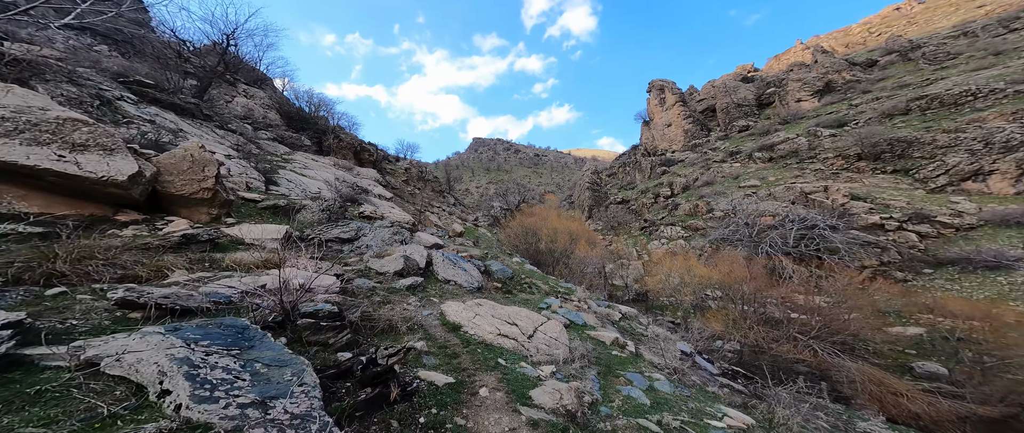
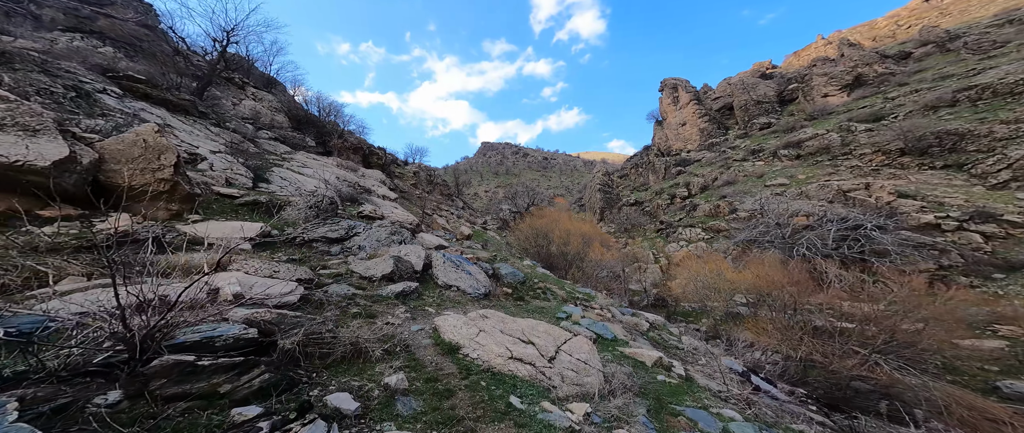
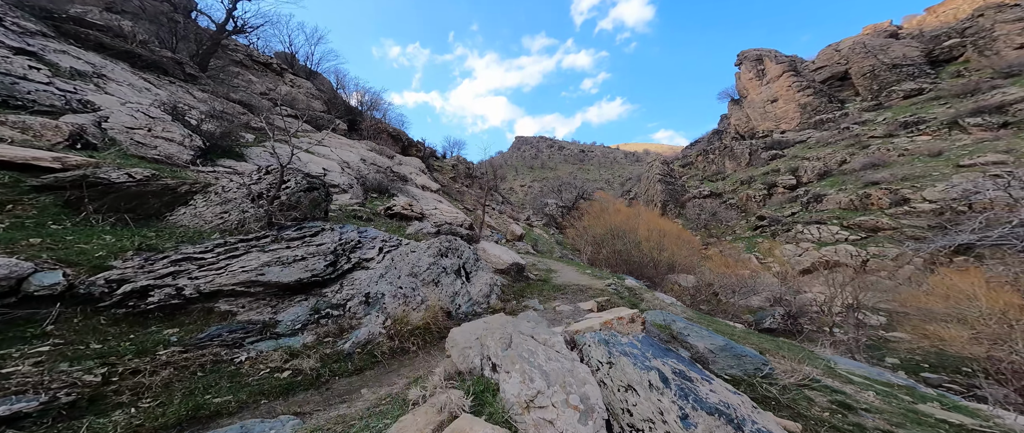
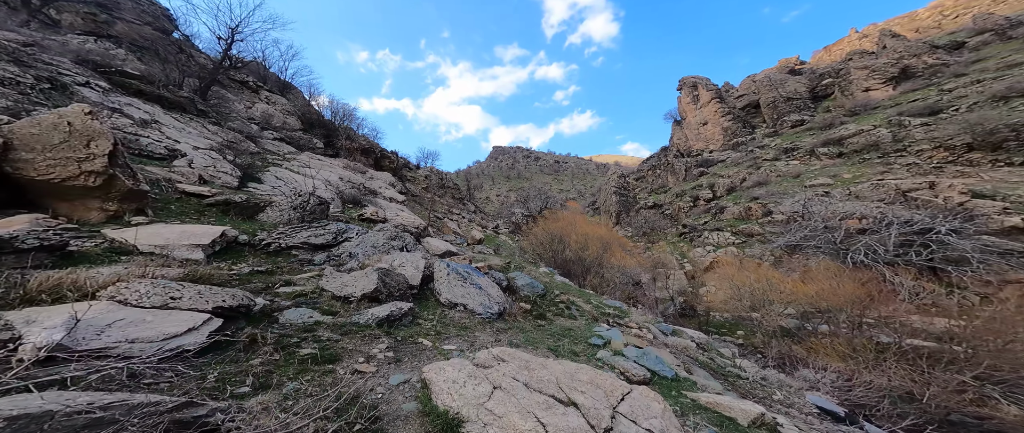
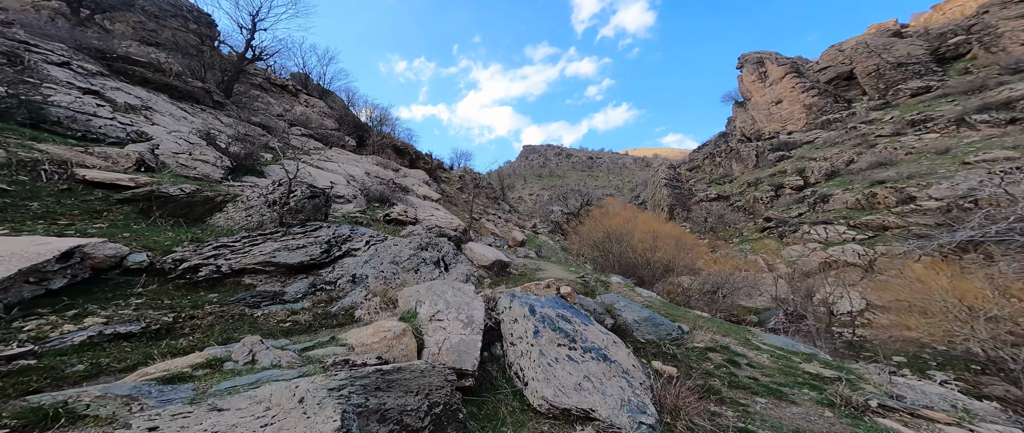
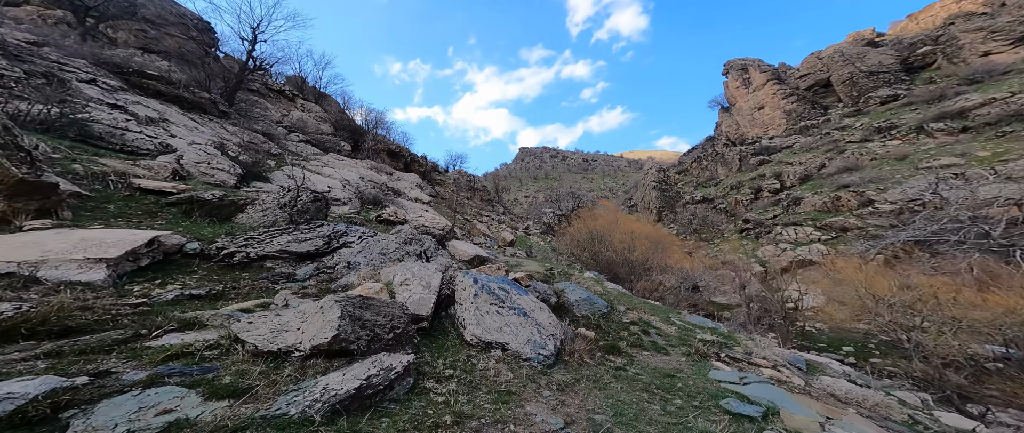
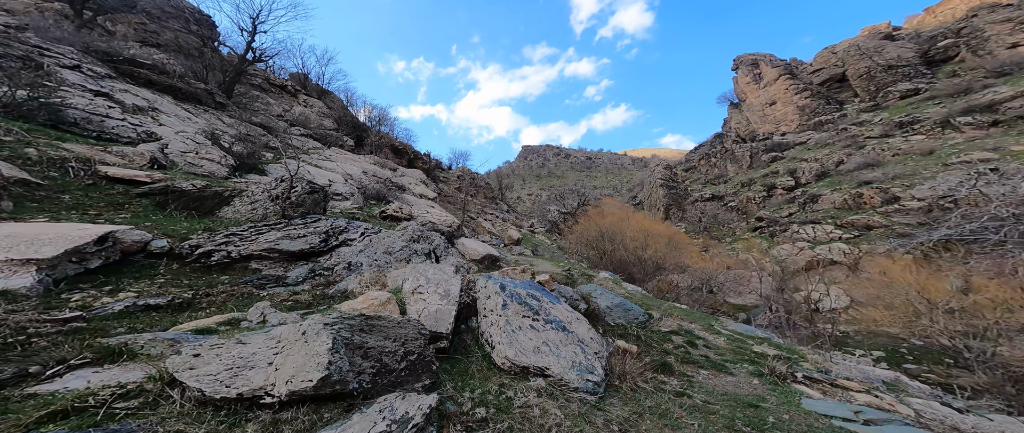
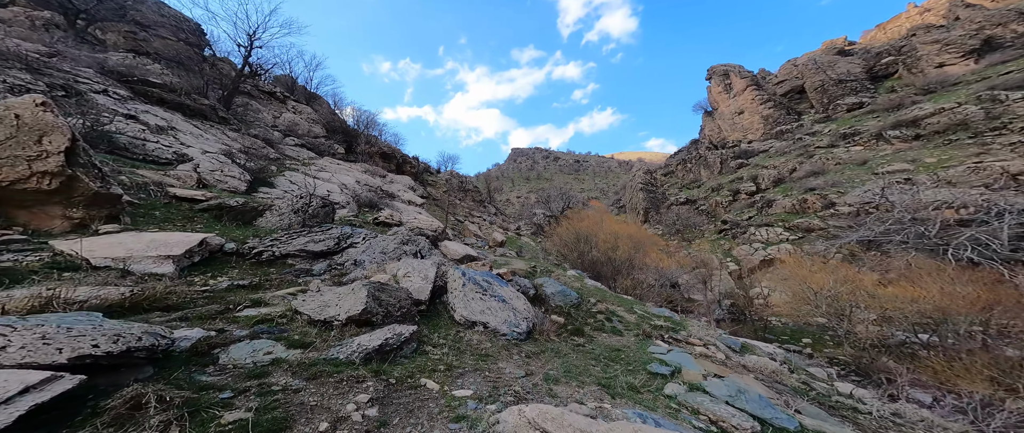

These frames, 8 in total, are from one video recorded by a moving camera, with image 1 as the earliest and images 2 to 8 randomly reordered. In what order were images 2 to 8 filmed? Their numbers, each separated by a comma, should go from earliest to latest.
2, 4, 8, 6, 7, 5, 3
